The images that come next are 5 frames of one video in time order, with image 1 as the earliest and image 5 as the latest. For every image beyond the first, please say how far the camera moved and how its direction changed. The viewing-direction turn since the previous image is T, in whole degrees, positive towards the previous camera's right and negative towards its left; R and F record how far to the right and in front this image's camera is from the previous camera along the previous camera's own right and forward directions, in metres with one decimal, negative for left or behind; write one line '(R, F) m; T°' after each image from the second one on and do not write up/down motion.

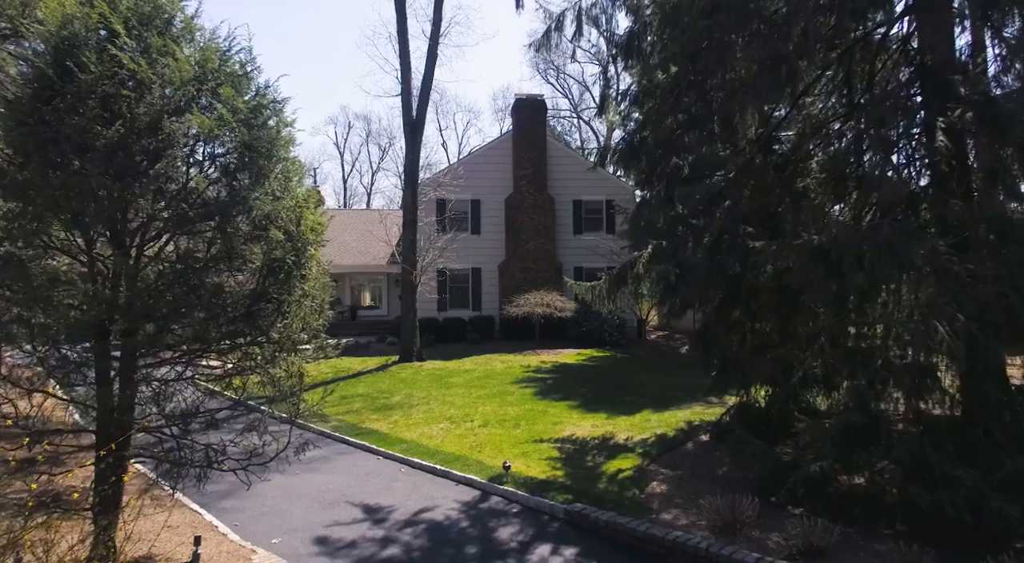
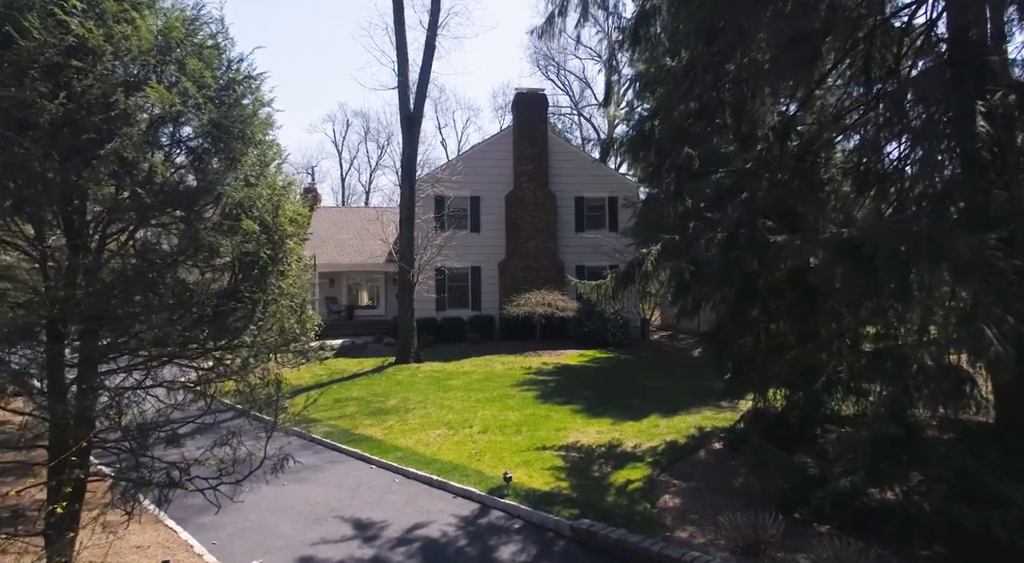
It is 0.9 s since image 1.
(0.0, +0.5) m; 0°
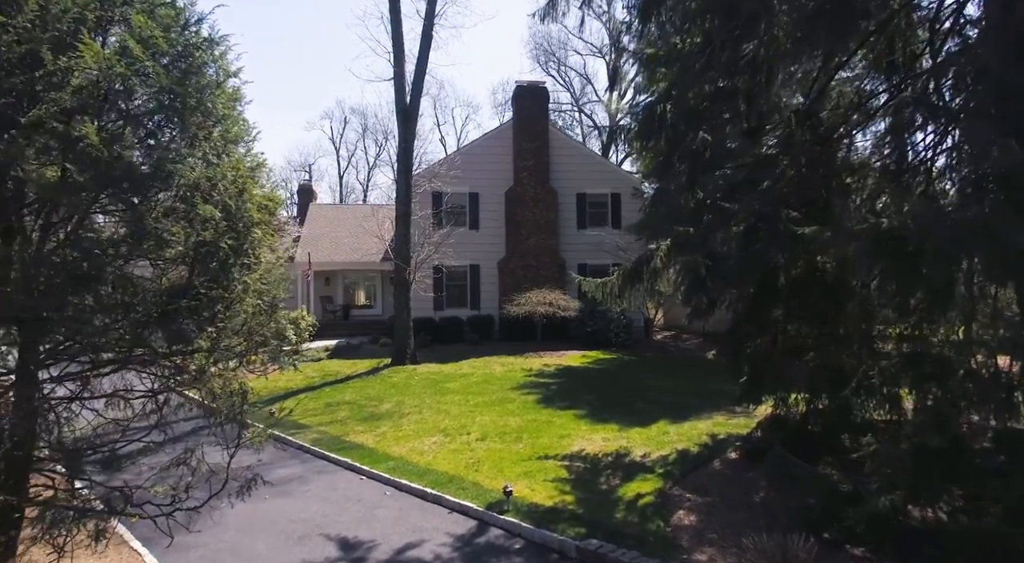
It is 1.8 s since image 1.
(0.0, +0.6) m; 0°
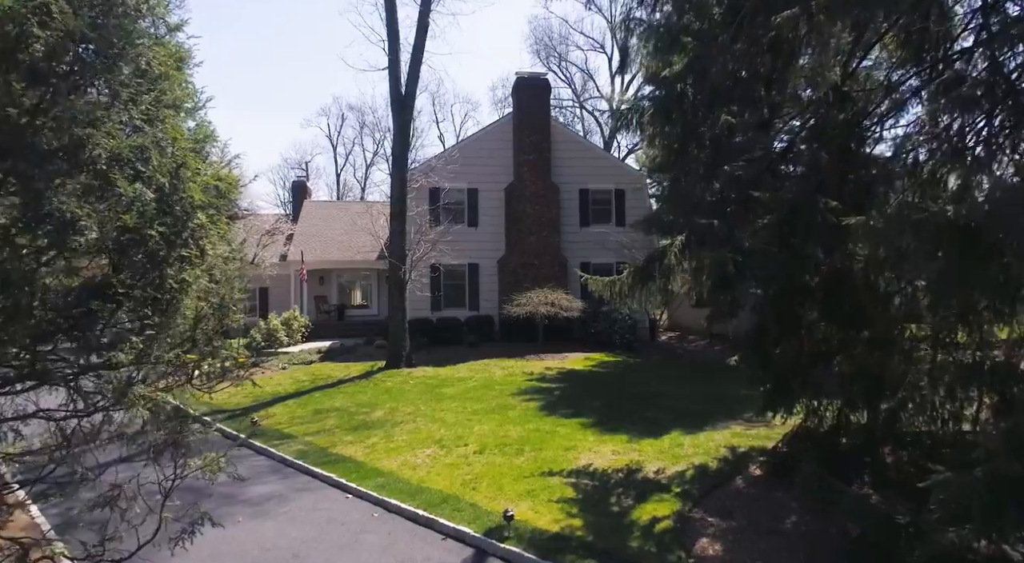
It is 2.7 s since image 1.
(0.0, +0.7) m; 0°
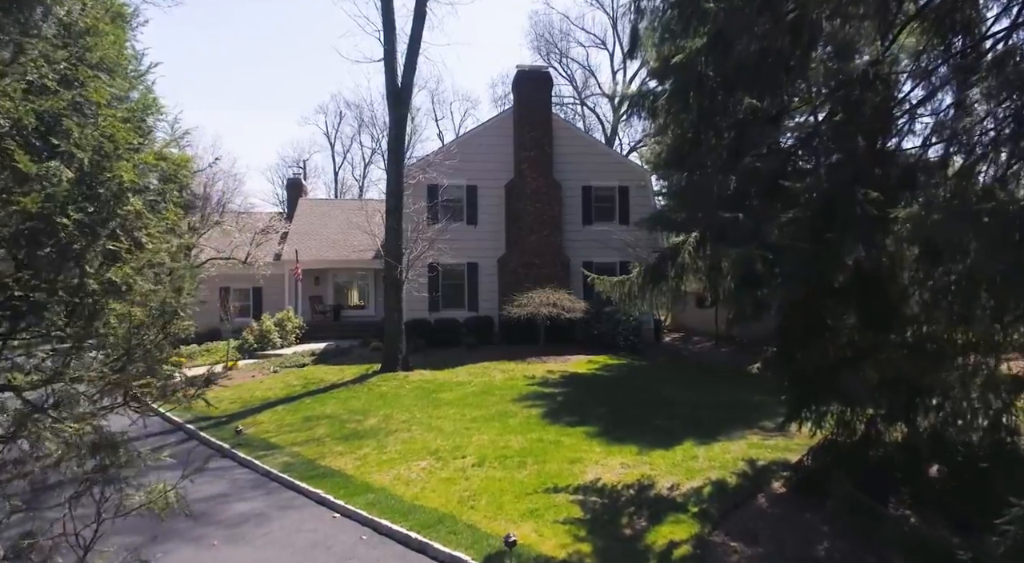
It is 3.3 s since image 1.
(0.0, +0.6) m; 0°
